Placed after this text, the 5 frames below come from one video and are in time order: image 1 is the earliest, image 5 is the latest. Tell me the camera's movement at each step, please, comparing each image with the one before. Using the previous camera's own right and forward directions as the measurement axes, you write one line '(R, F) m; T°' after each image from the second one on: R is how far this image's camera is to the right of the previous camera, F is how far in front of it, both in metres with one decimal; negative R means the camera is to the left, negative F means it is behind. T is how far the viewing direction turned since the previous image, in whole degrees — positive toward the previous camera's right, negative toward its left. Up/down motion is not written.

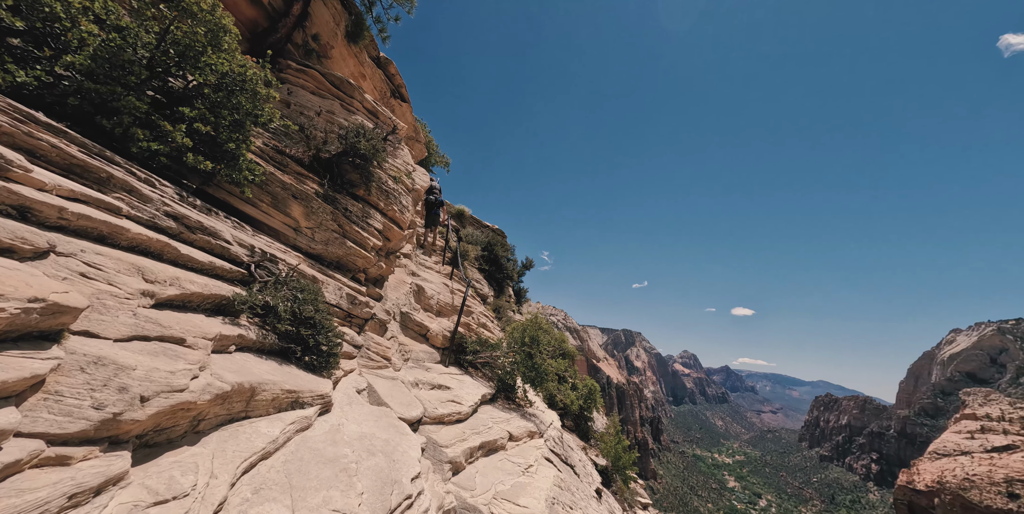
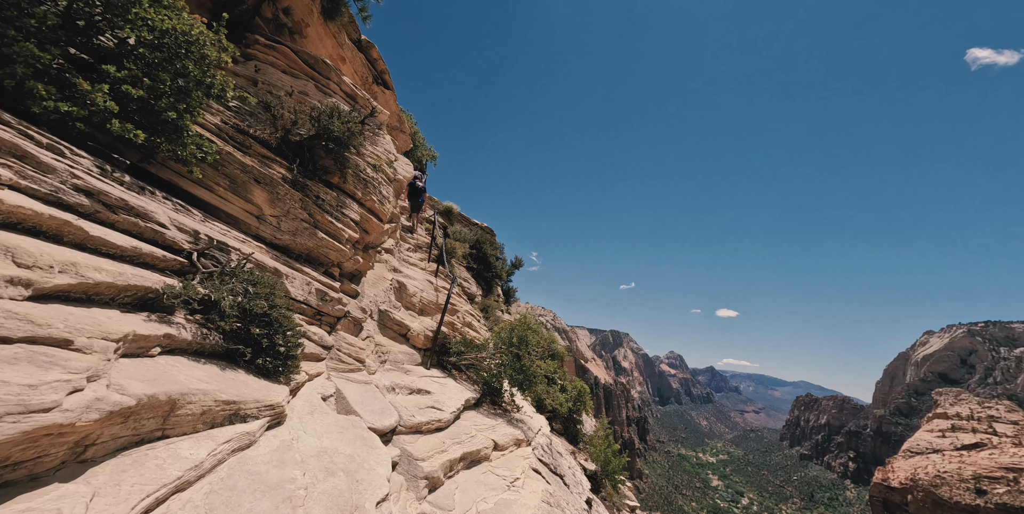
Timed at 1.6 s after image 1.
(+0.1, +1.2) m; +2°
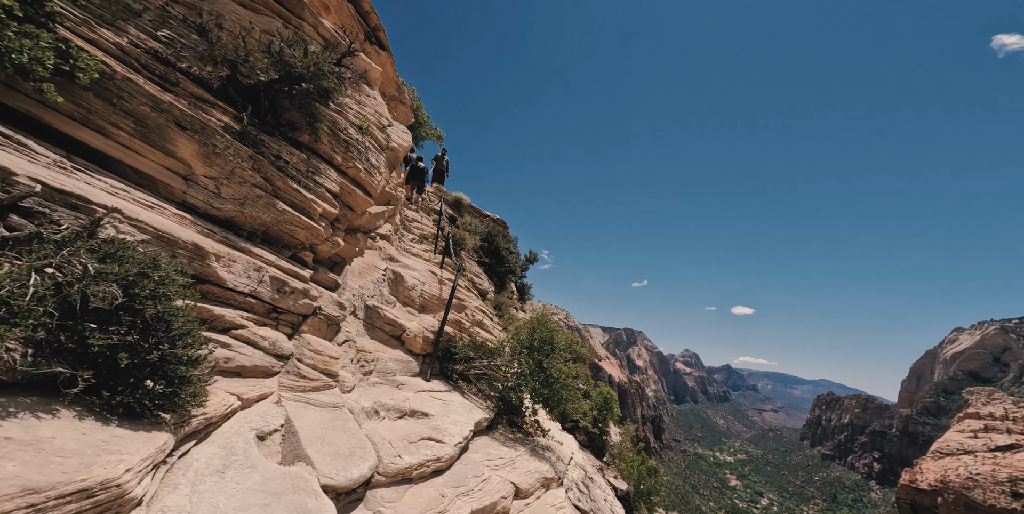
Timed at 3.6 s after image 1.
(-0.3, +3.8) m; -2°
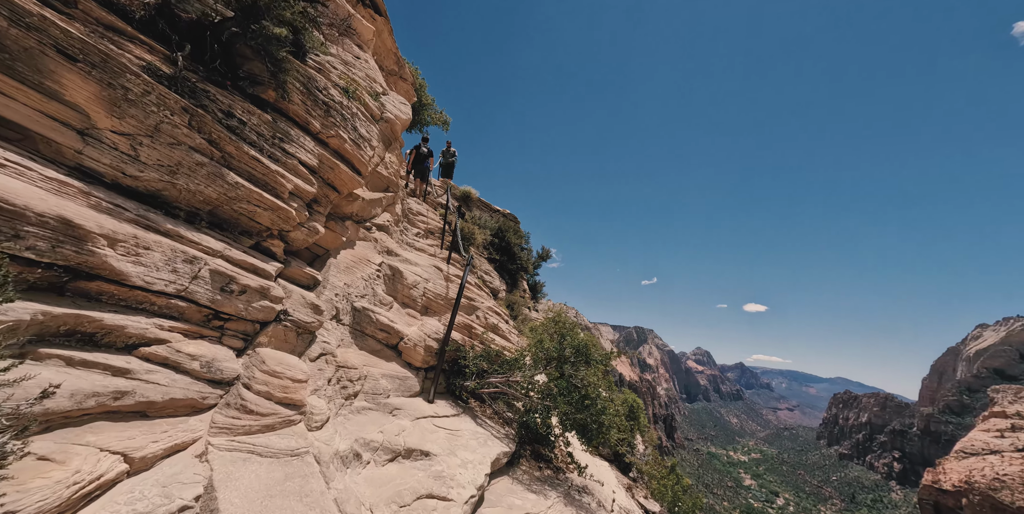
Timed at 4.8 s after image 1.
(-0.4, +2.8) m; -1°
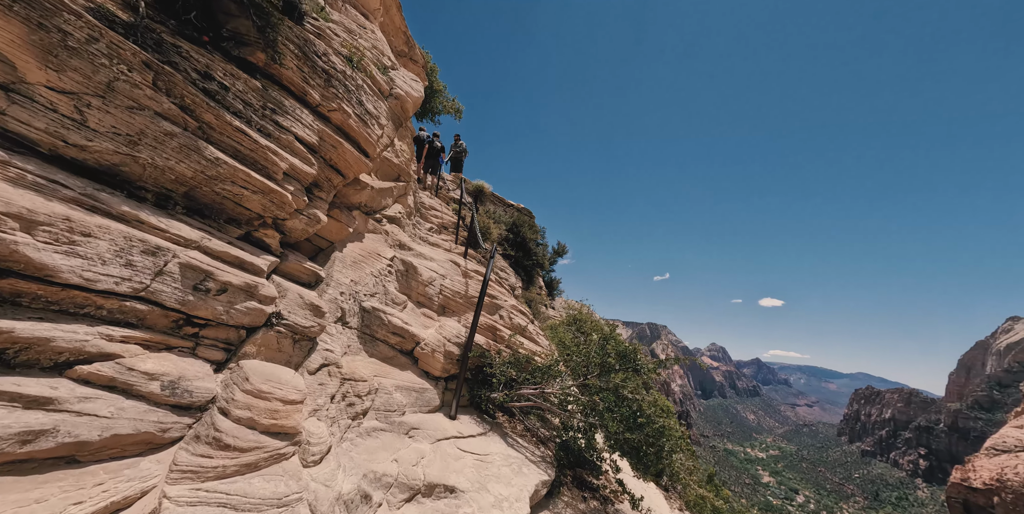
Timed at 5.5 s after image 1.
(-0.5, +1.6) m; -2°
